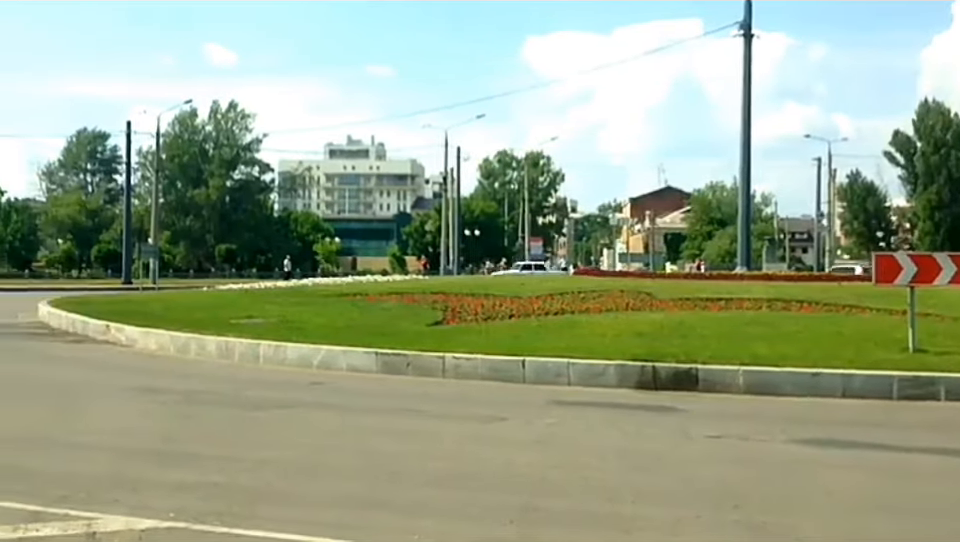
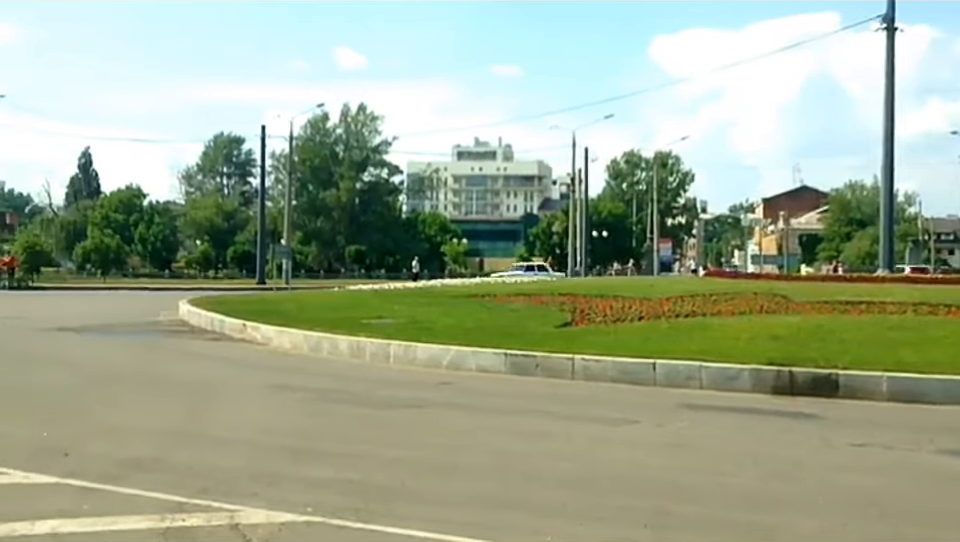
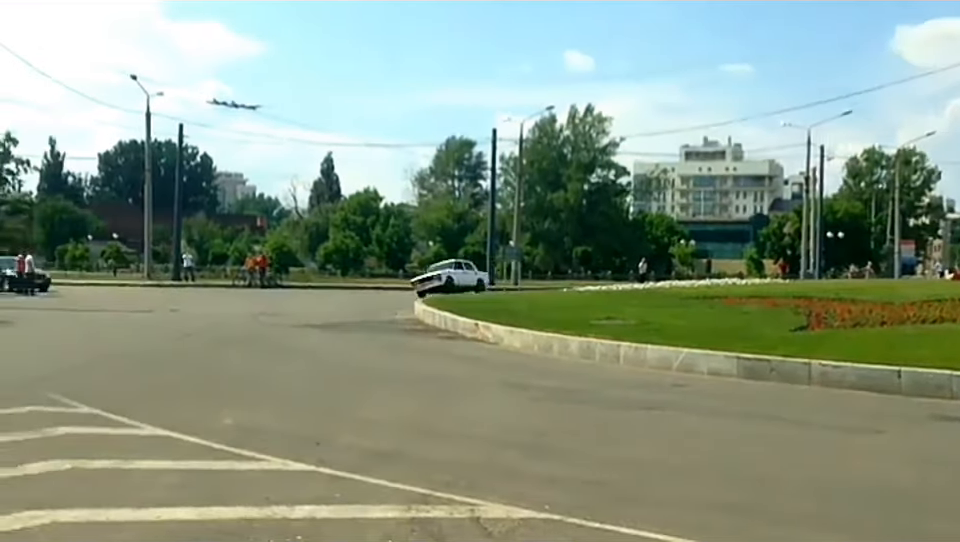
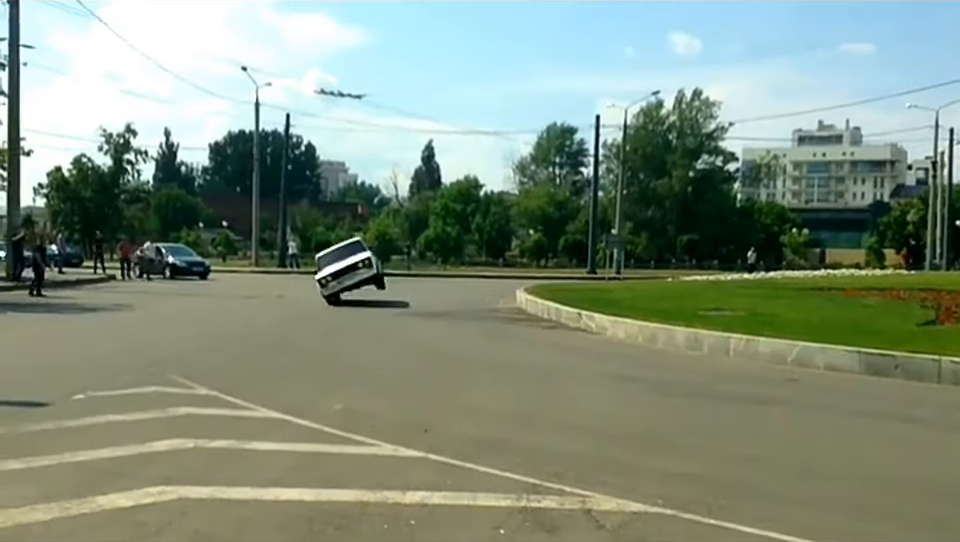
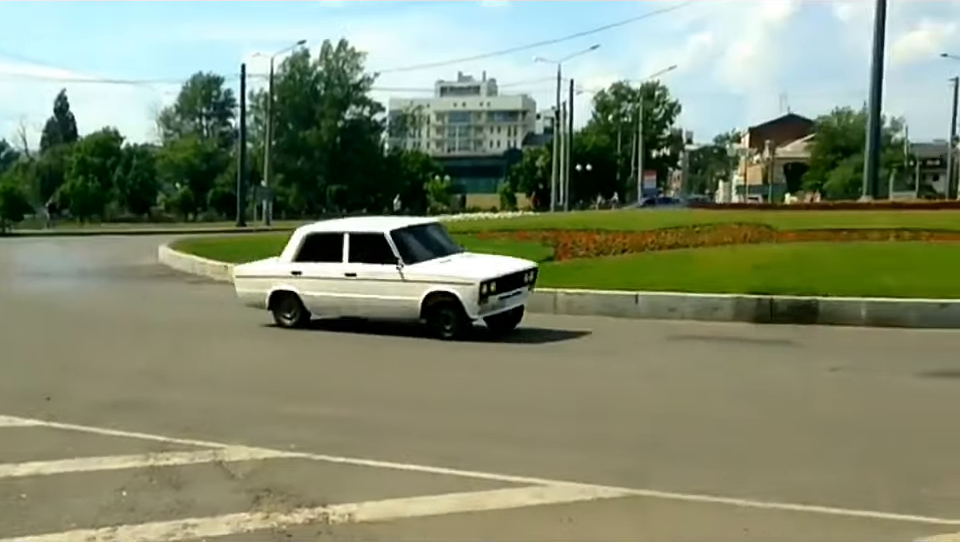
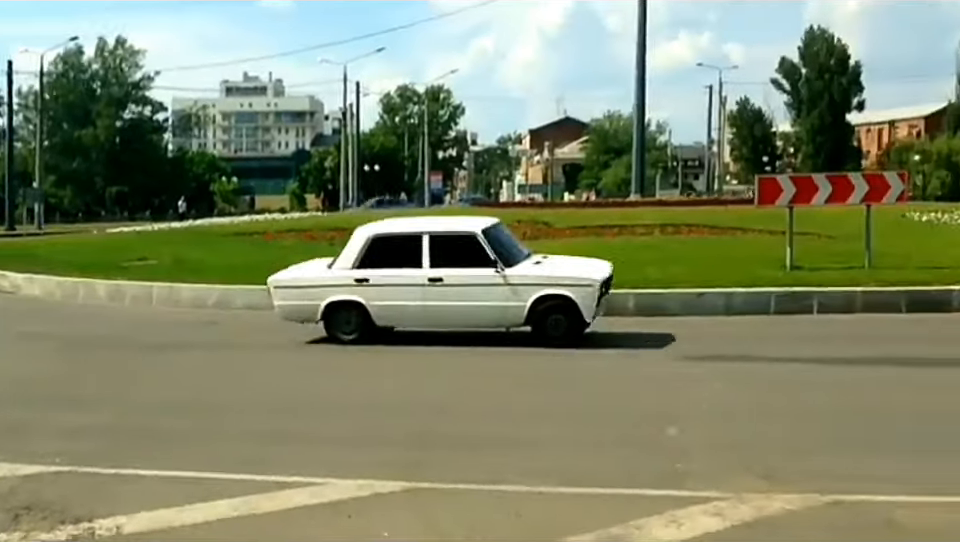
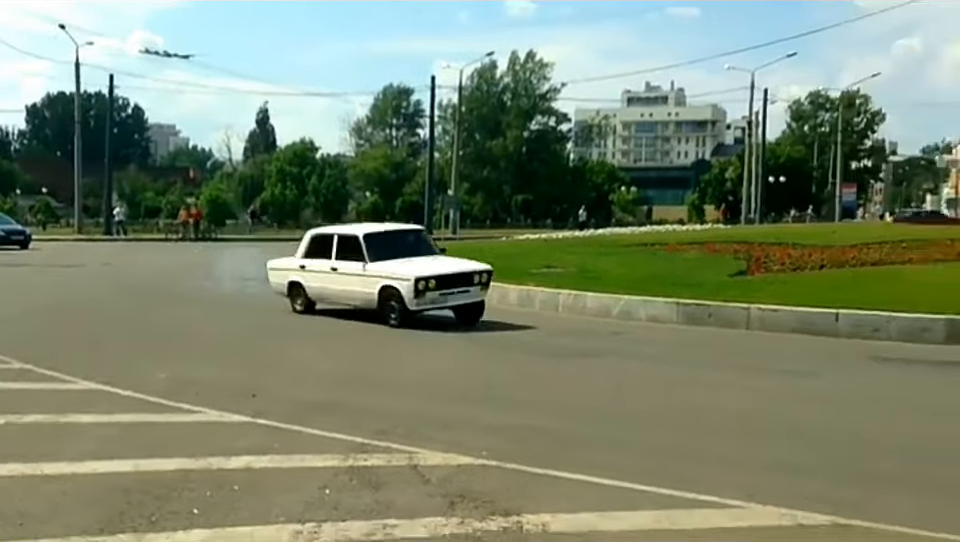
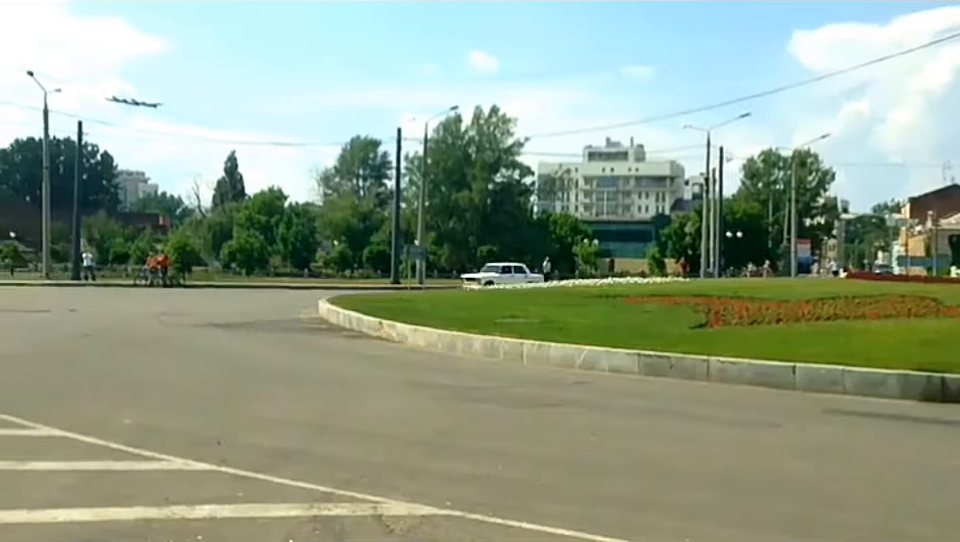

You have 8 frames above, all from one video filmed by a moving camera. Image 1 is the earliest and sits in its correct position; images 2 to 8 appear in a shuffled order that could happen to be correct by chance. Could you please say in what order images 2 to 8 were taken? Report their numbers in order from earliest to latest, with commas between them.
2, 8, 3, 4, 7, 5, 6
